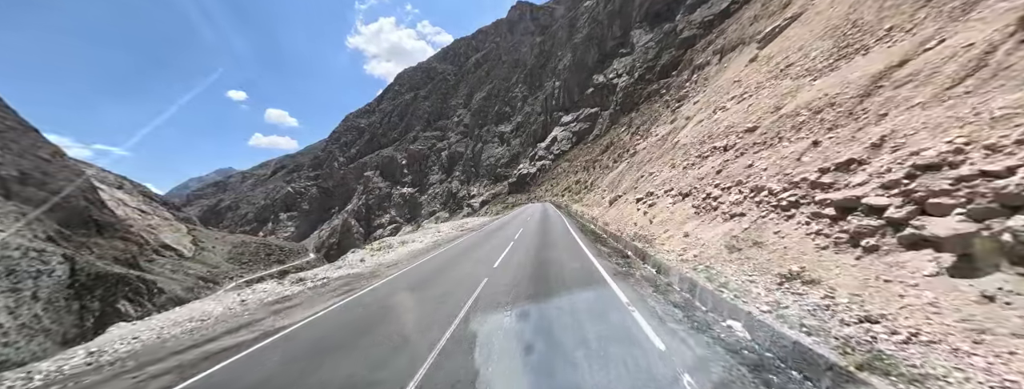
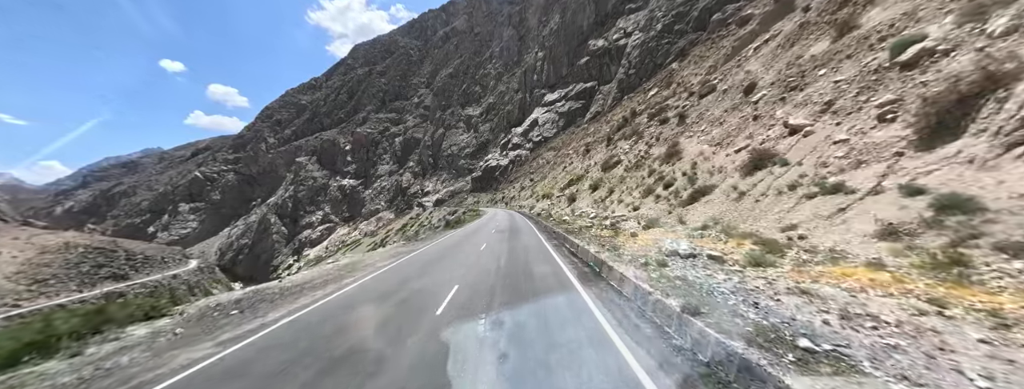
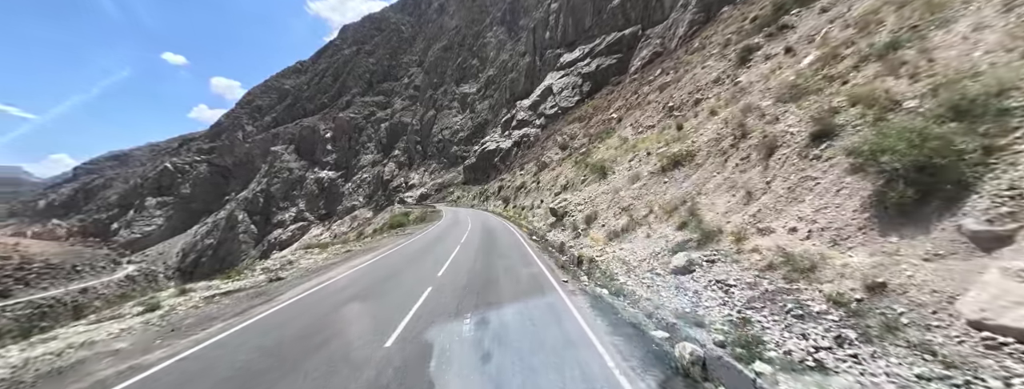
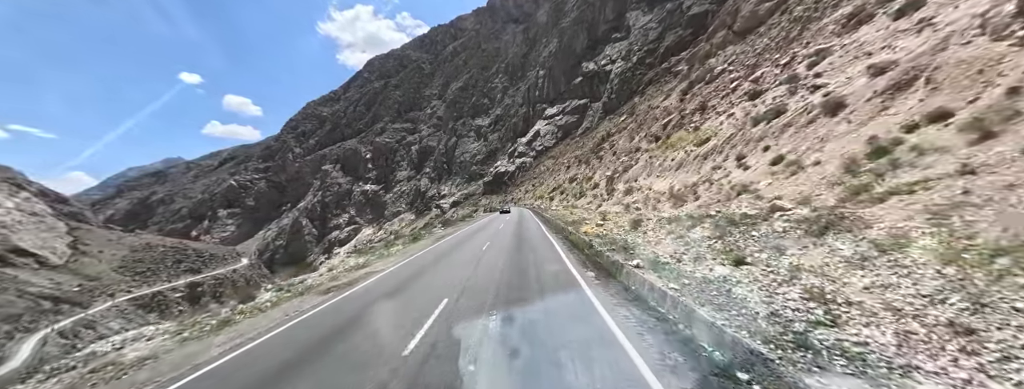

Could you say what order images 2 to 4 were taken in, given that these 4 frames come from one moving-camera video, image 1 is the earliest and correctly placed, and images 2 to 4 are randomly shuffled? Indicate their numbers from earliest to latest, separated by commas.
4, 2, 3
